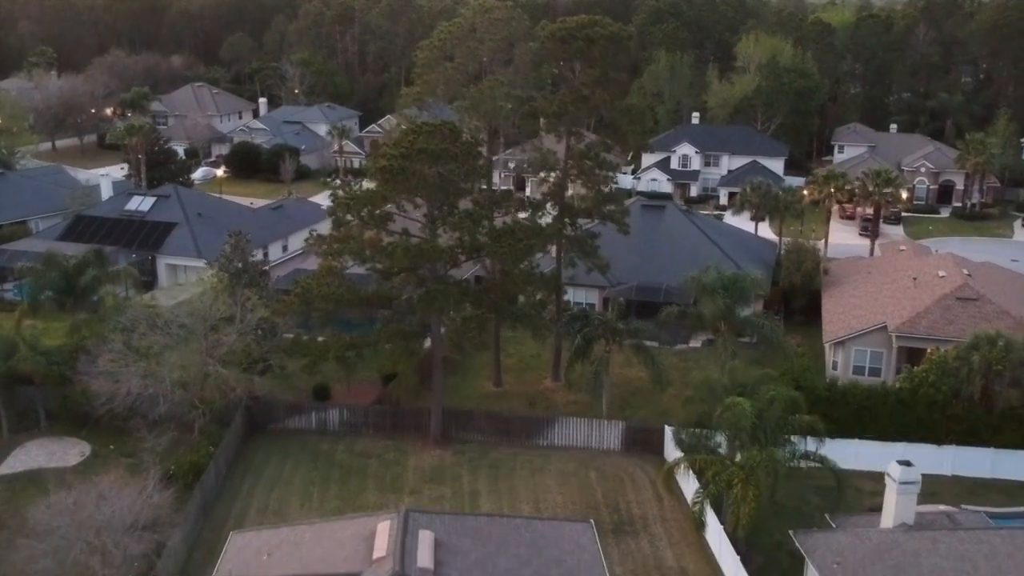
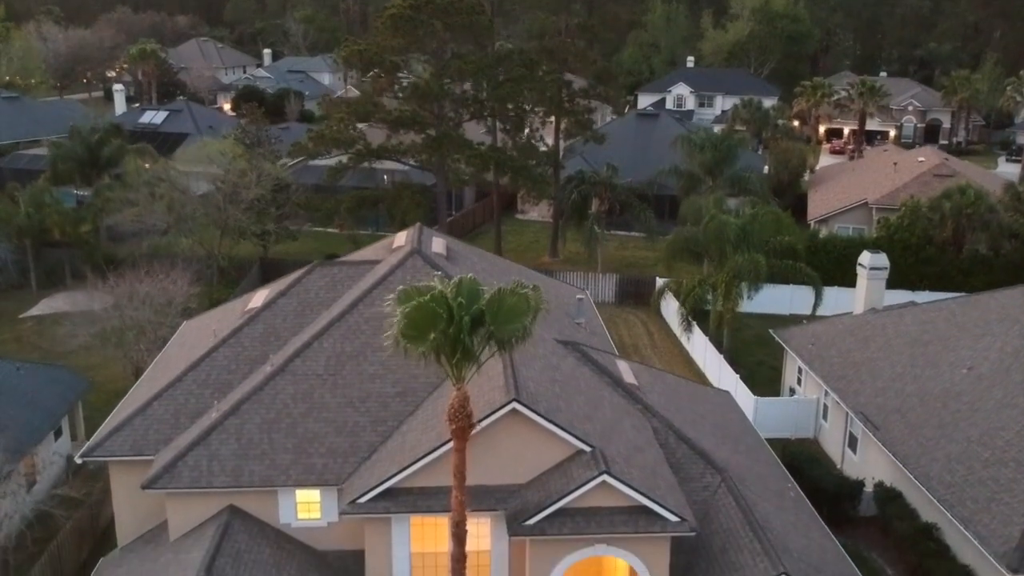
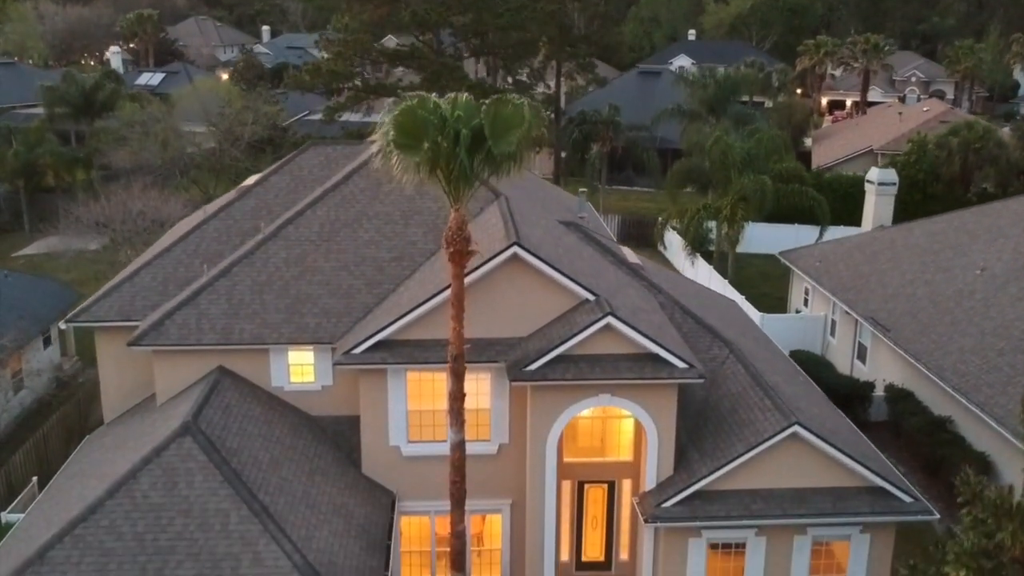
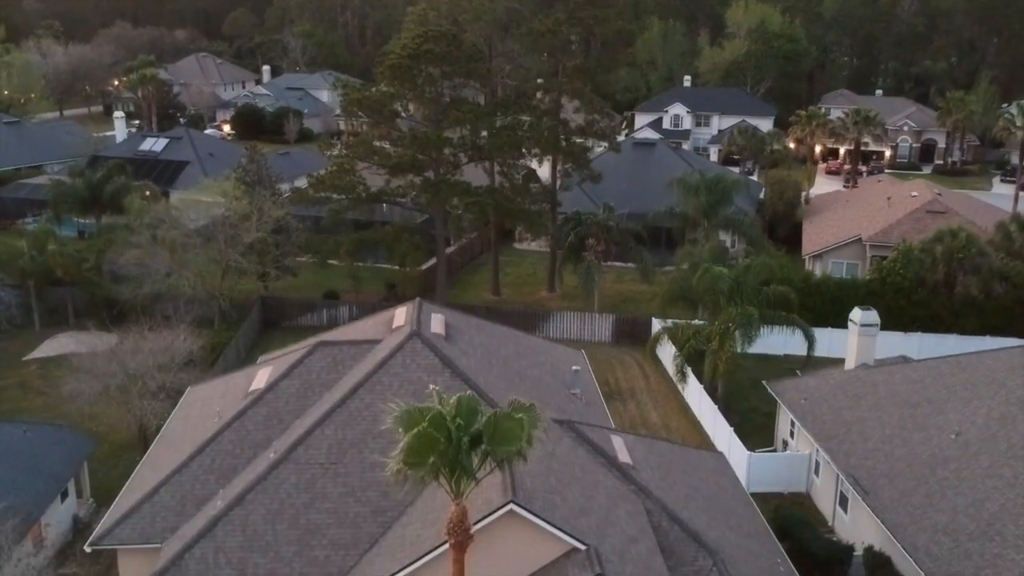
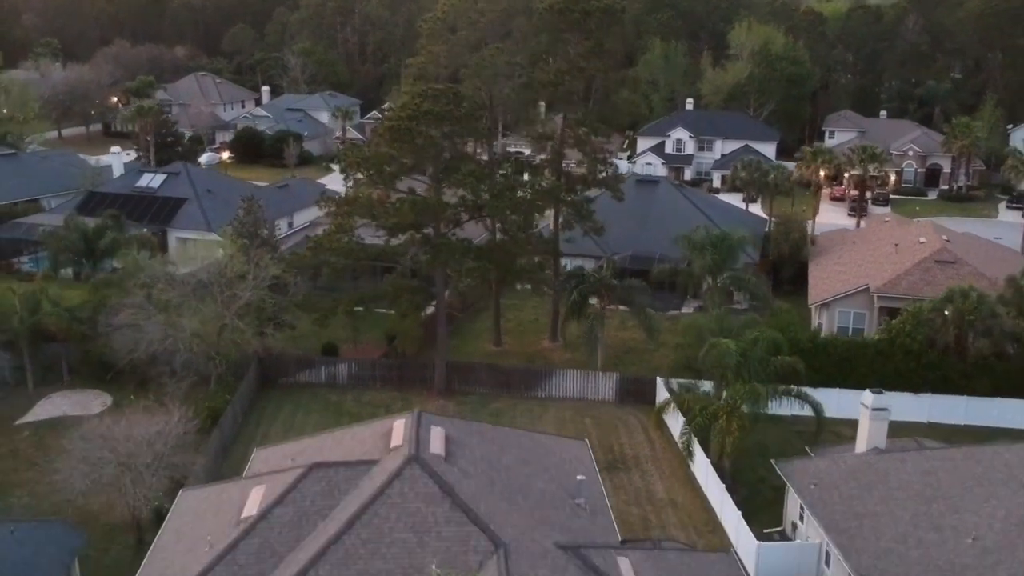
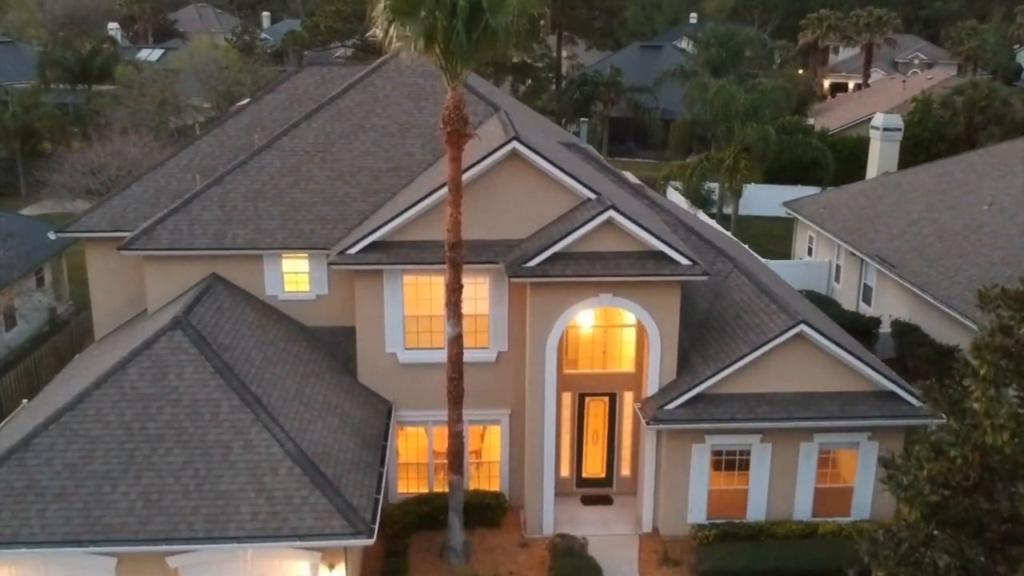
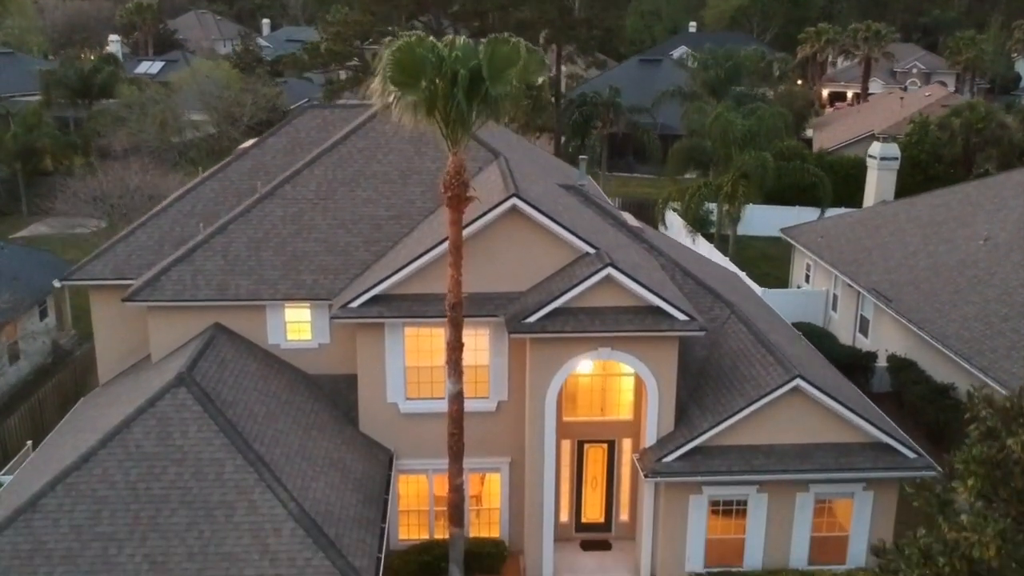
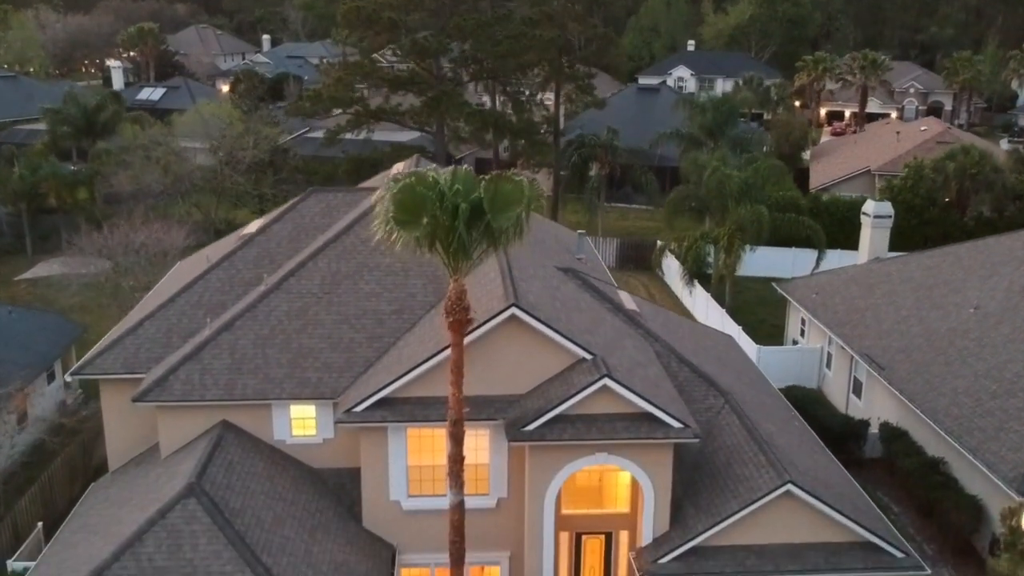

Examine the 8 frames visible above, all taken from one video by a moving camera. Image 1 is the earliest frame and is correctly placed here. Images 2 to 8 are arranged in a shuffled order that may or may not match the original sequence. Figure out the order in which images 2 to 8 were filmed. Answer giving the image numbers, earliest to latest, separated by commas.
5, 4, 2, 8, 3, 7, 6
